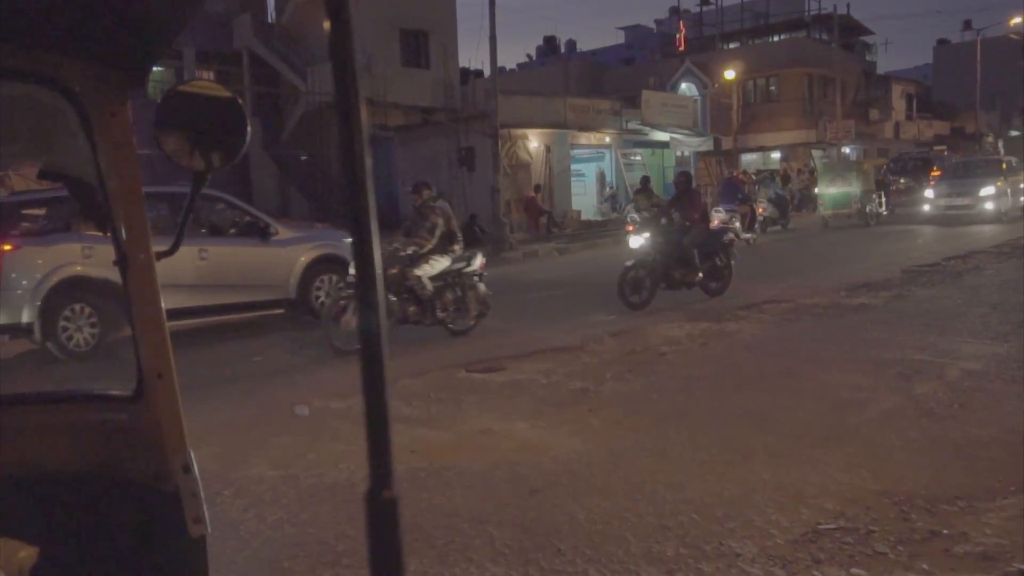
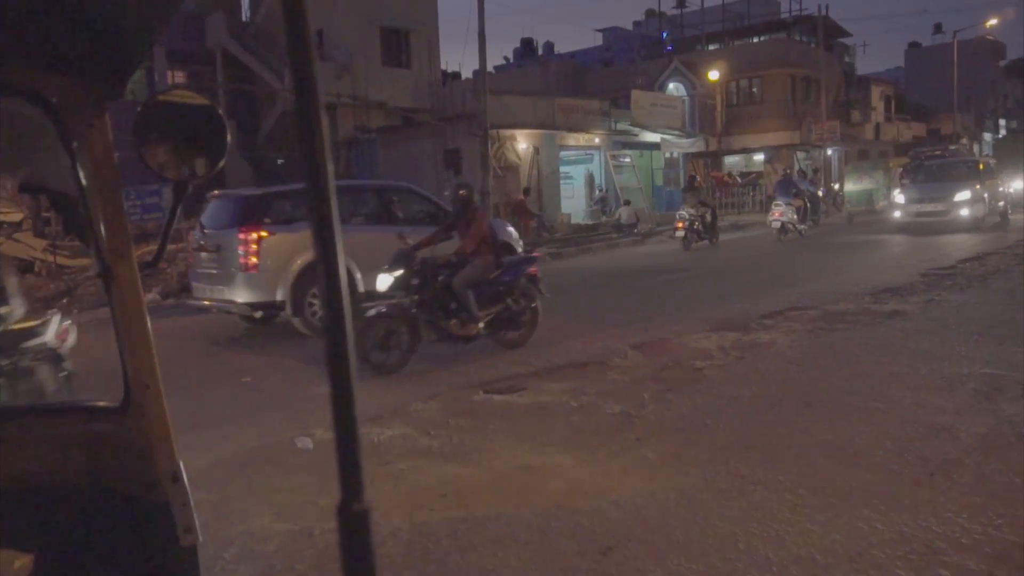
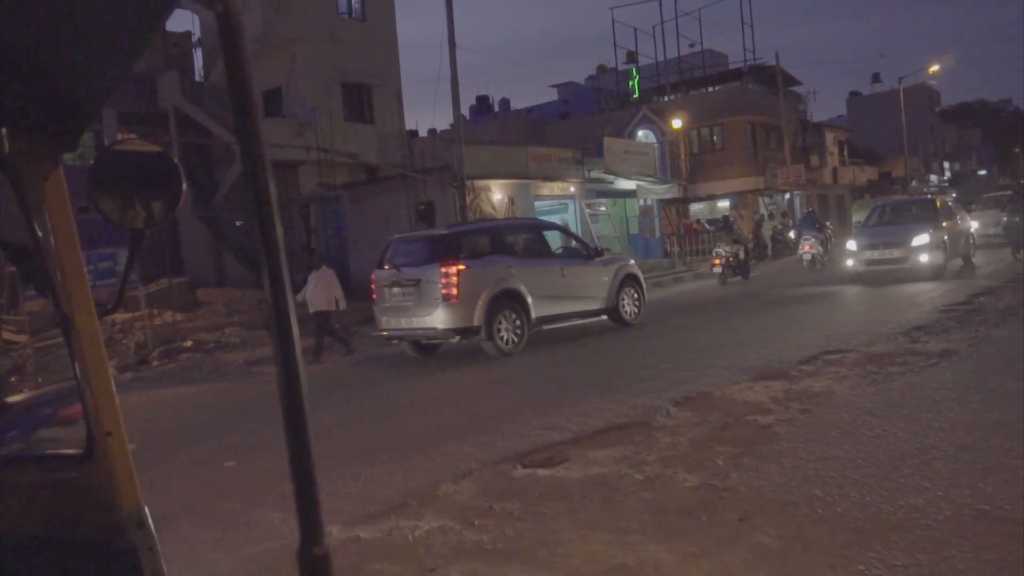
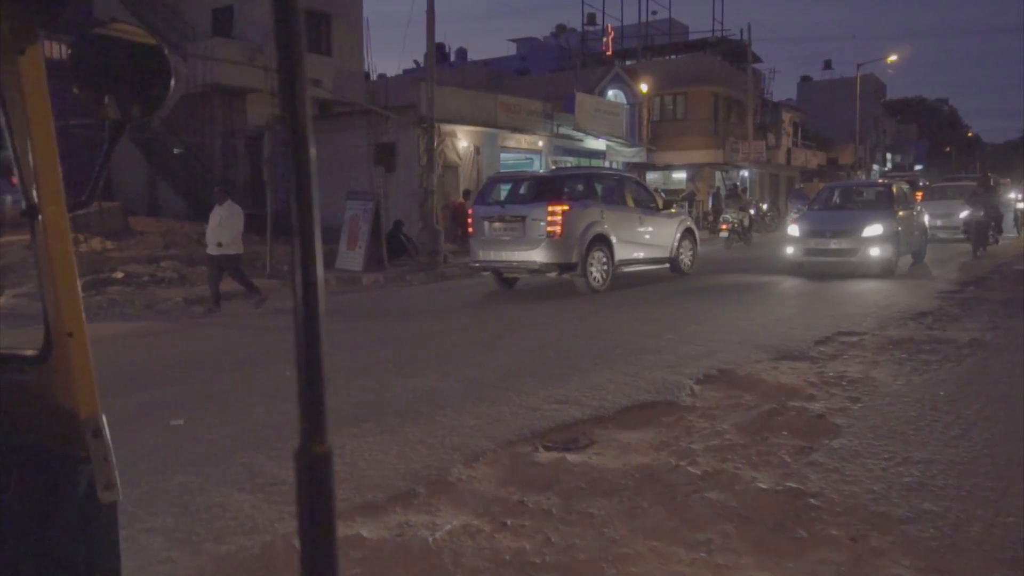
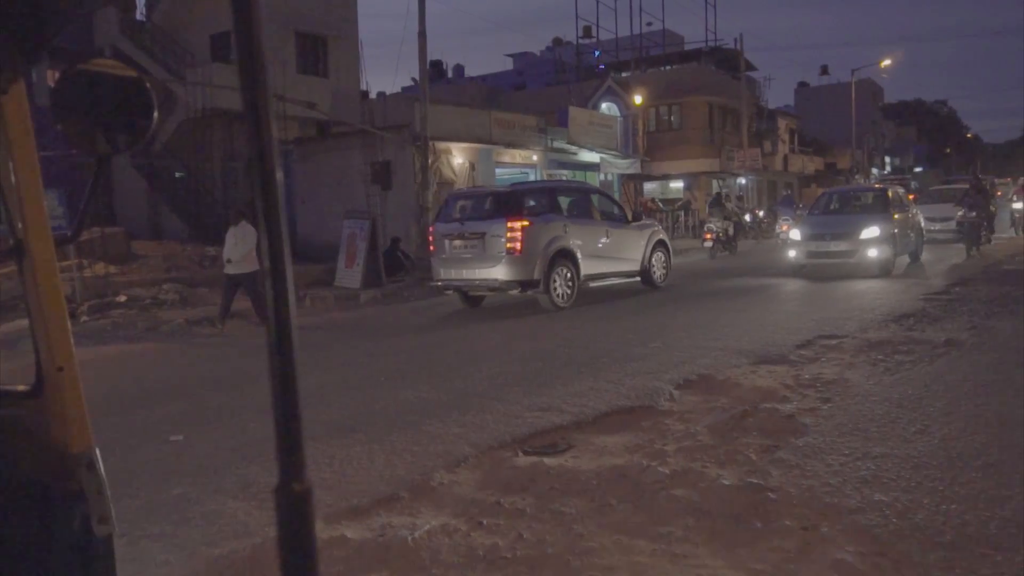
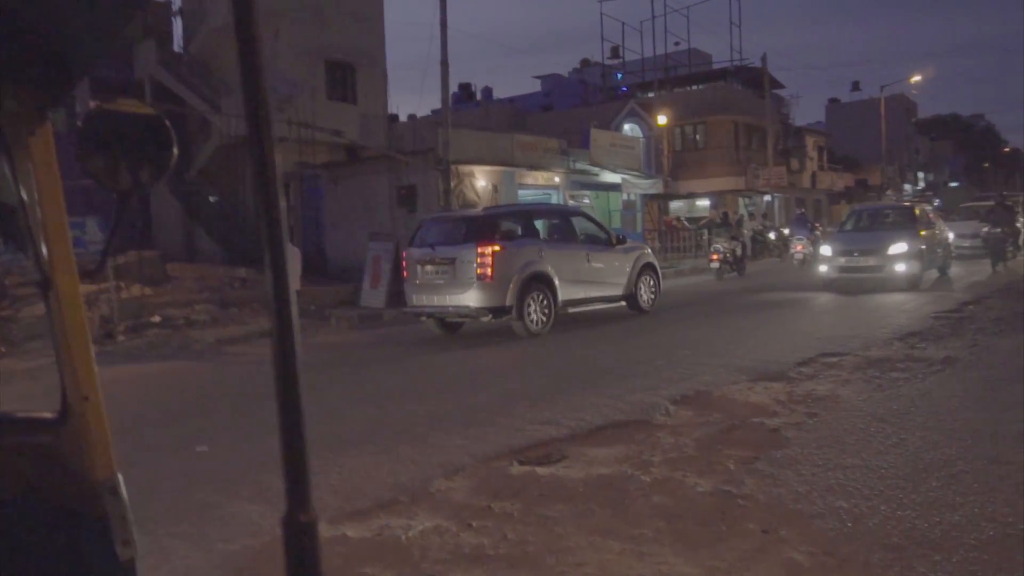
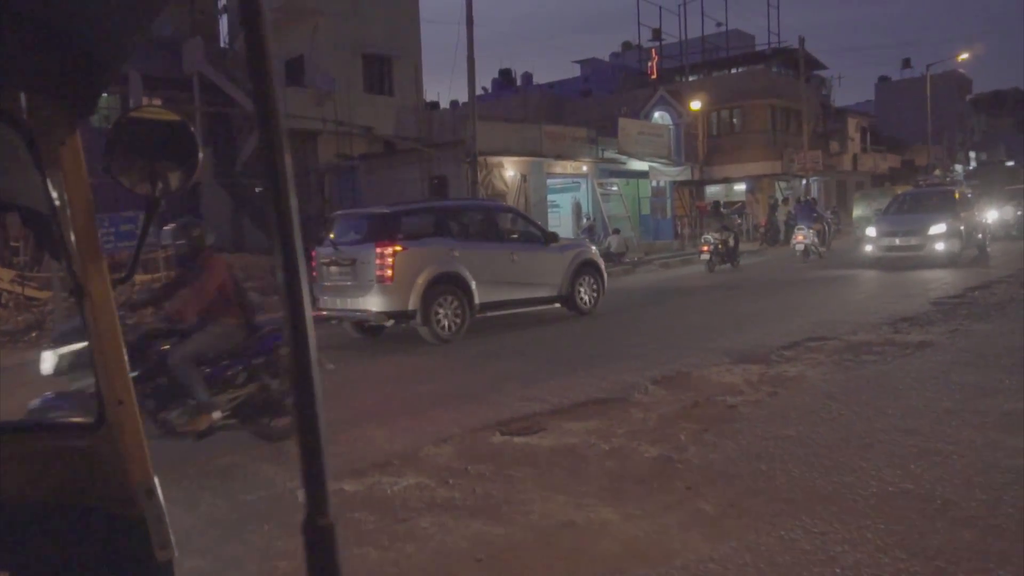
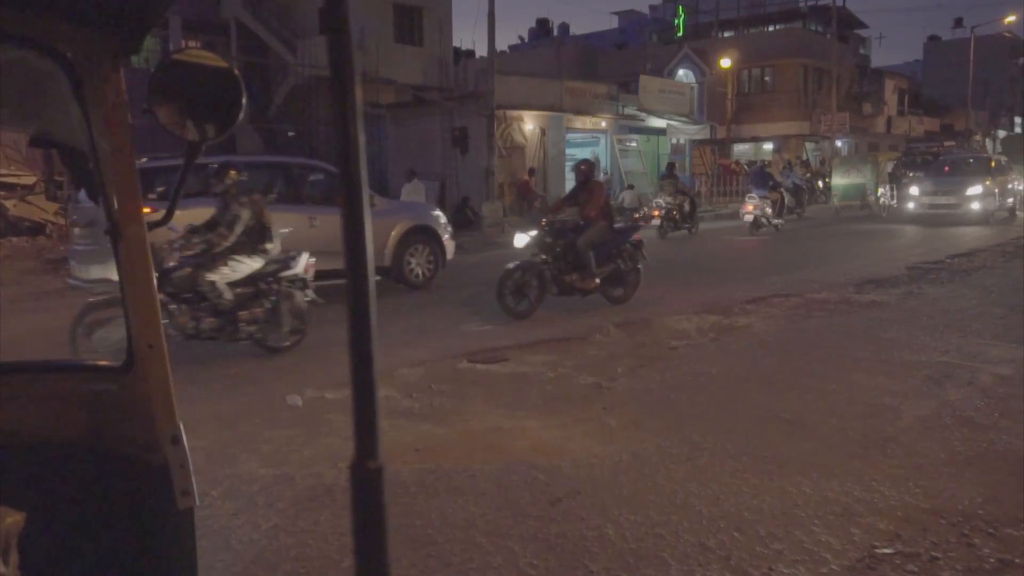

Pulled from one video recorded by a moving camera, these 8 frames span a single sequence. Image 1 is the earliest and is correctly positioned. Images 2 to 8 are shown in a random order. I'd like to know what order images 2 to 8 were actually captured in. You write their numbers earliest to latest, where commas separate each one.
8, 2, 7, 3, 6, 5, 4
